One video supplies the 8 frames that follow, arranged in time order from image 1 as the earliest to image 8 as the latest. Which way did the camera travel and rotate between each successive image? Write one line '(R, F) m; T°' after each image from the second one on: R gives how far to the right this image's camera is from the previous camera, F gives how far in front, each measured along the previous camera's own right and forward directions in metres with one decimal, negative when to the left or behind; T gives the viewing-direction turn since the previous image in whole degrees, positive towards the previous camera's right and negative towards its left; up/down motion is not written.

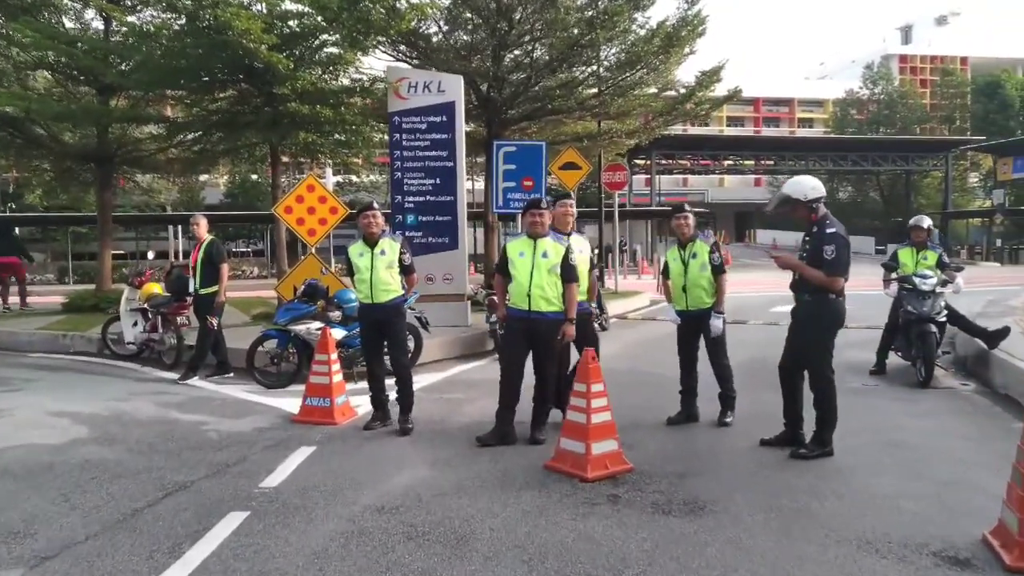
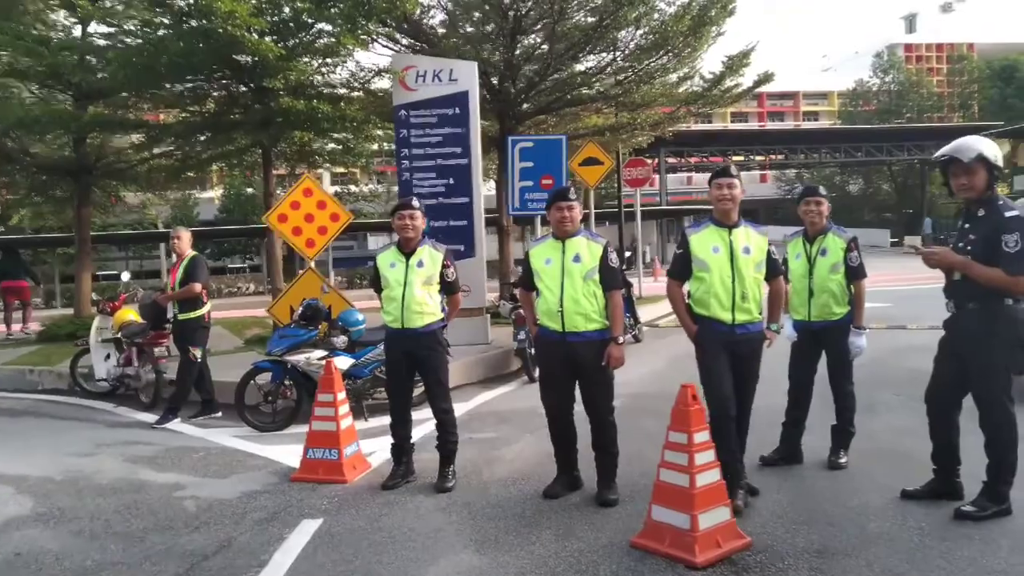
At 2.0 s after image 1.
(-0.3, +1.5) m; 0°
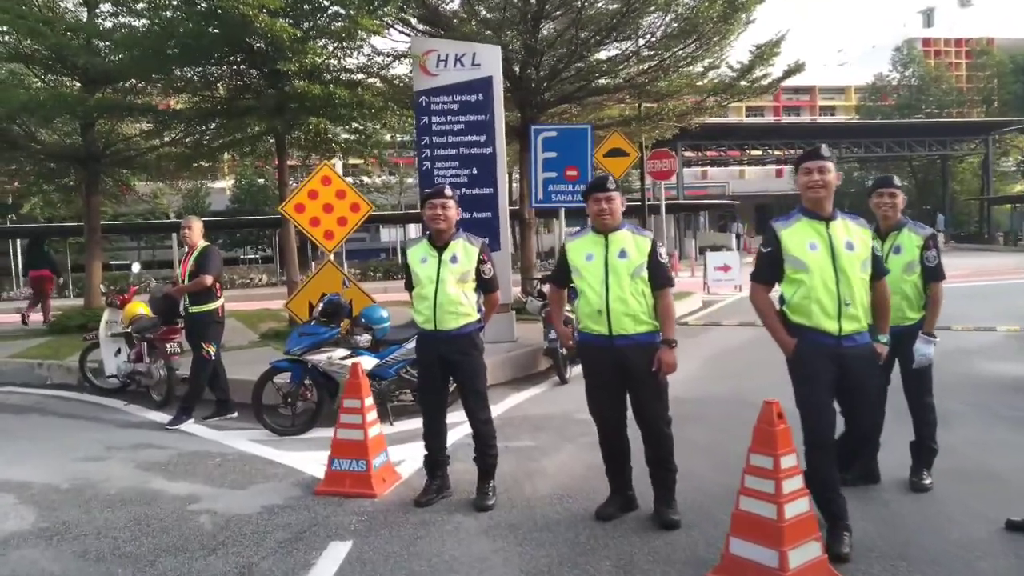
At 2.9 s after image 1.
(-0.2, +0.5) m; -1°
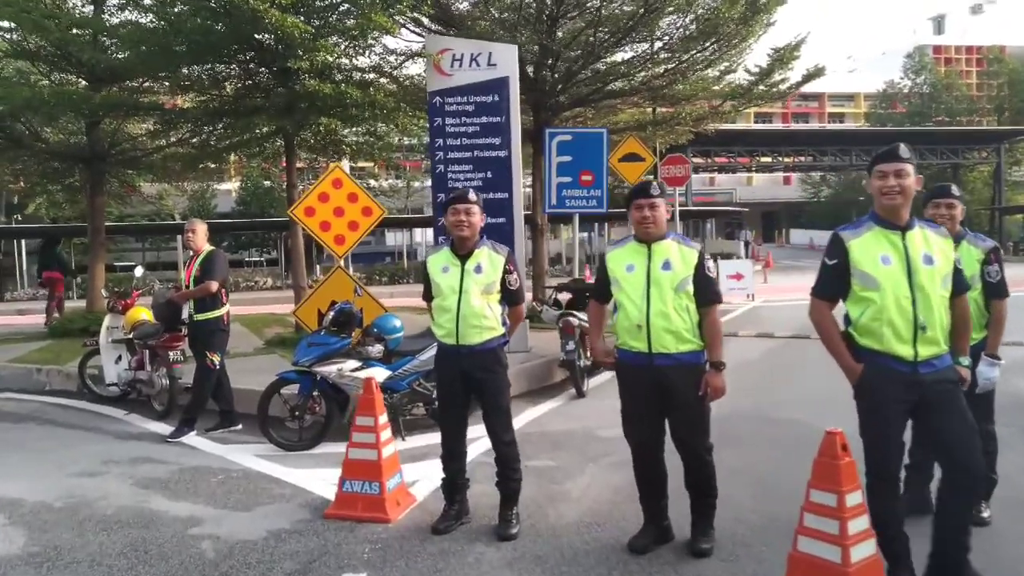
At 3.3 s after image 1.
(-0.1, +0.3) m; 0°
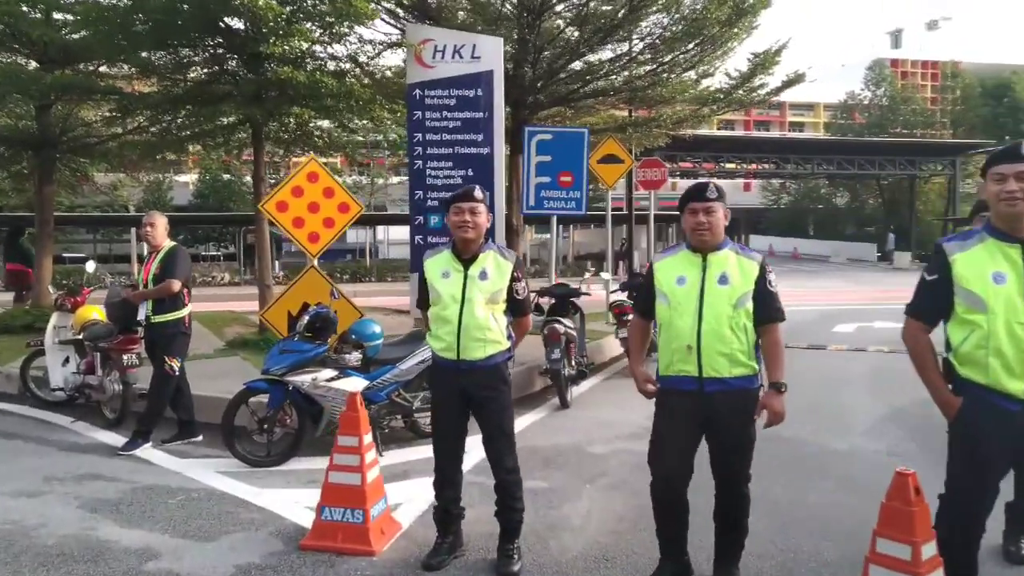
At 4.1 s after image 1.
(-0.3, +0.5) m; +3°
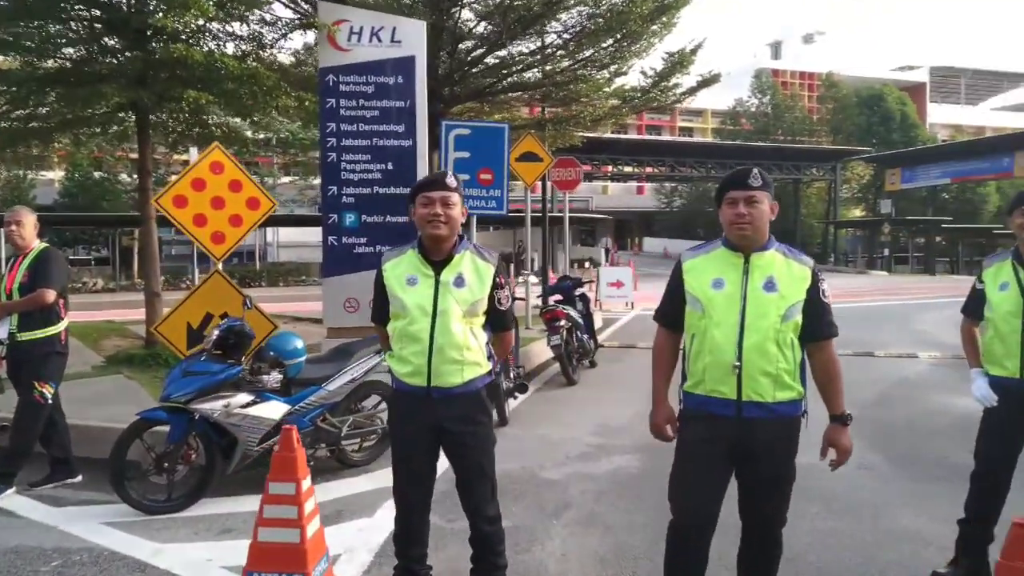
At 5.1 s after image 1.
(-0.4, +0.8) m; +8°
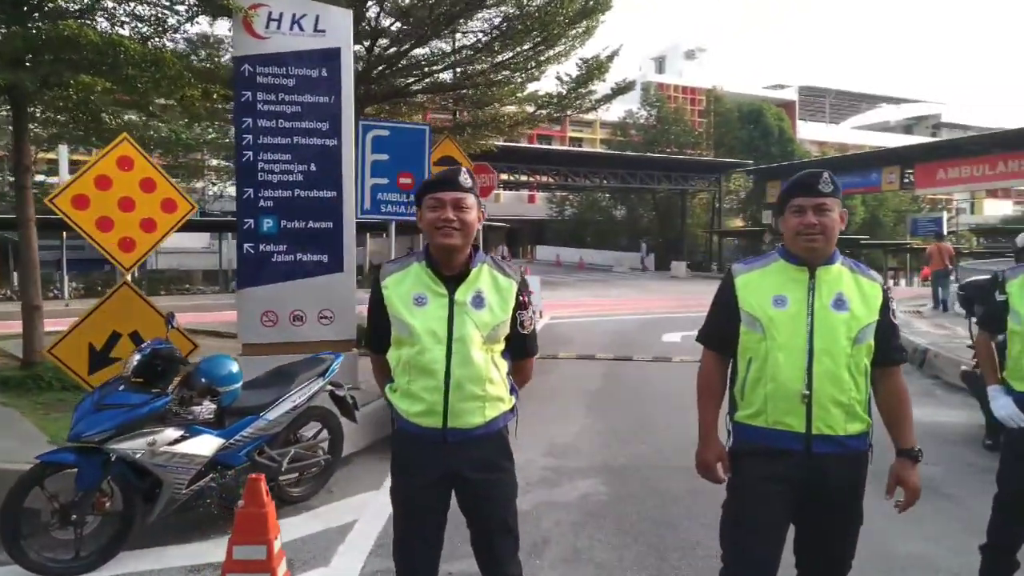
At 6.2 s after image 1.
(-0.5, +0.5) m; +8°
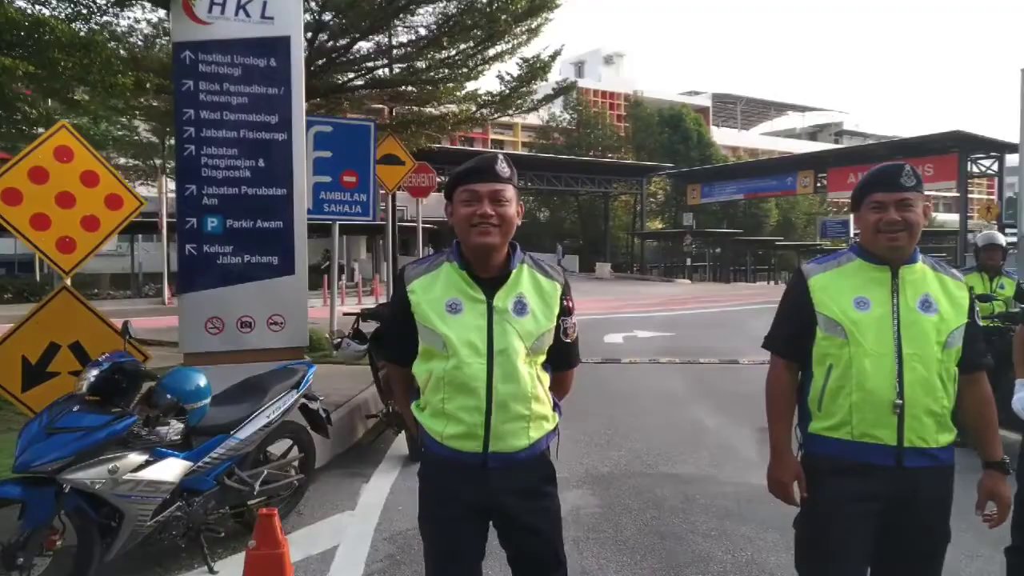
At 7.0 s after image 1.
(-0.4, +0.4) m; +6°
